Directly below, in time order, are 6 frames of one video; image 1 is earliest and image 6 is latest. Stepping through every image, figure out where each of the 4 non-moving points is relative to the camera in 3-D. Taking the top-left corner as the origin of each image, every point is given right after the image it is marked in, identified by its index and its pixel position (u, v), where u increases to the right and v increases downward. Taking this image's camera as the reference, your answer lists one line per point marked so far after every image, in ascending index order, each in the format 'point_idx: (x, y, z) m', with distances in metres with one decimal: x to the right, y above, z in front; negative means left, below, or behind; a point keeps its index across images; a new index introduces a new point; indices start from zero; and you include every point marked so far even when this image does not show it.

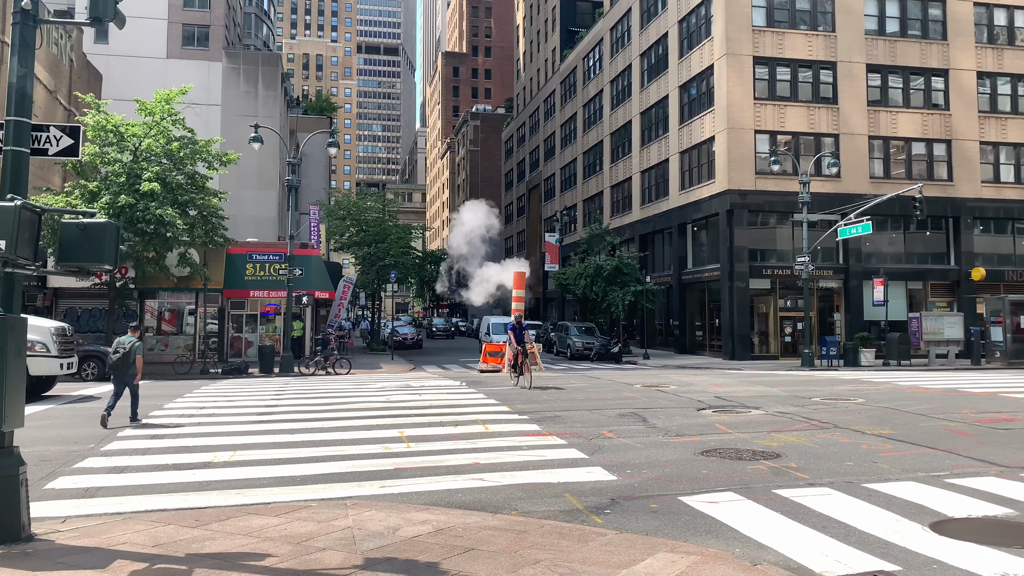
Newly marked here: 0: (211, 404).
0: (-5.0, -1.9, +13.5) m
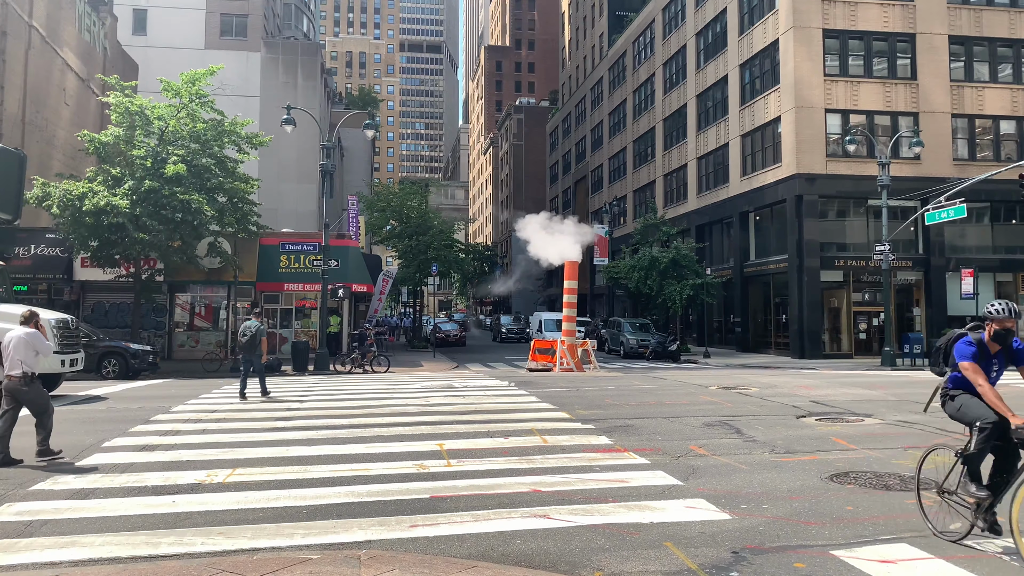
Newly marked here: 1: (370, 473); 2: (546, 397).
0: (-4.1, -1.7, +11.9) m
1: (-1.2, -1.6, +6.8) m
2: (+0.5, -1.6, +11.9) m
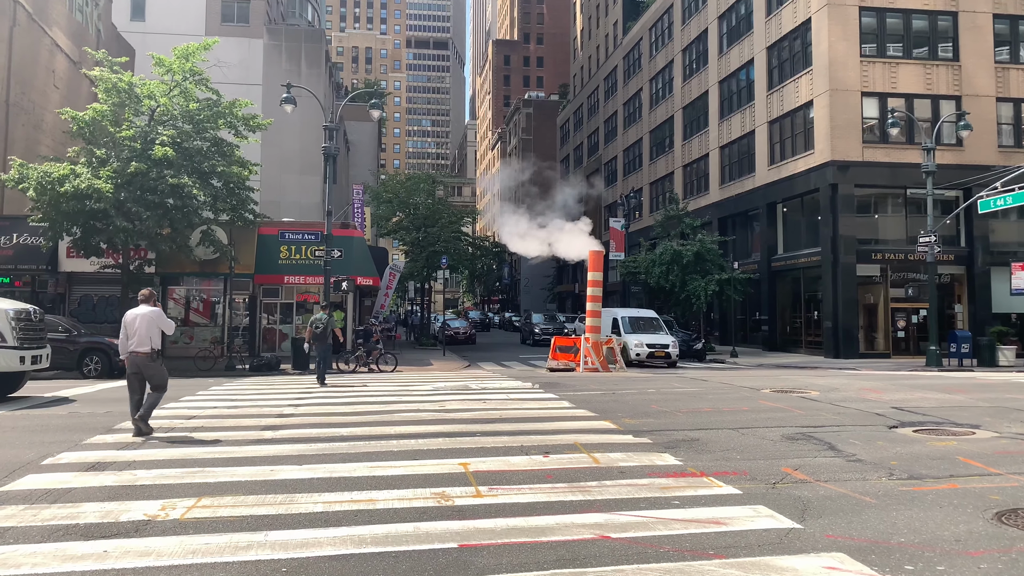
0: (-3.8, -1.5, +10.3) m
1: (-0.9, -1.4, +5.2) m
2: (+0.9, -1.4, +10.3) m
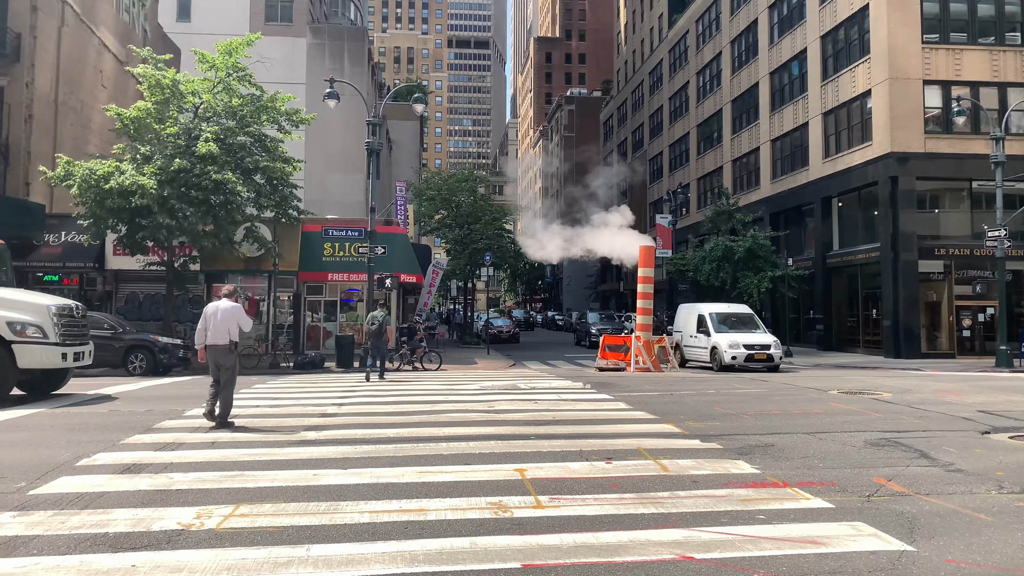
0: (-3.1, -1.5, +10.0) m
1: (-0.5, -1.3, +4.7) m
2: (+1.5, -1.4, +9.7) m
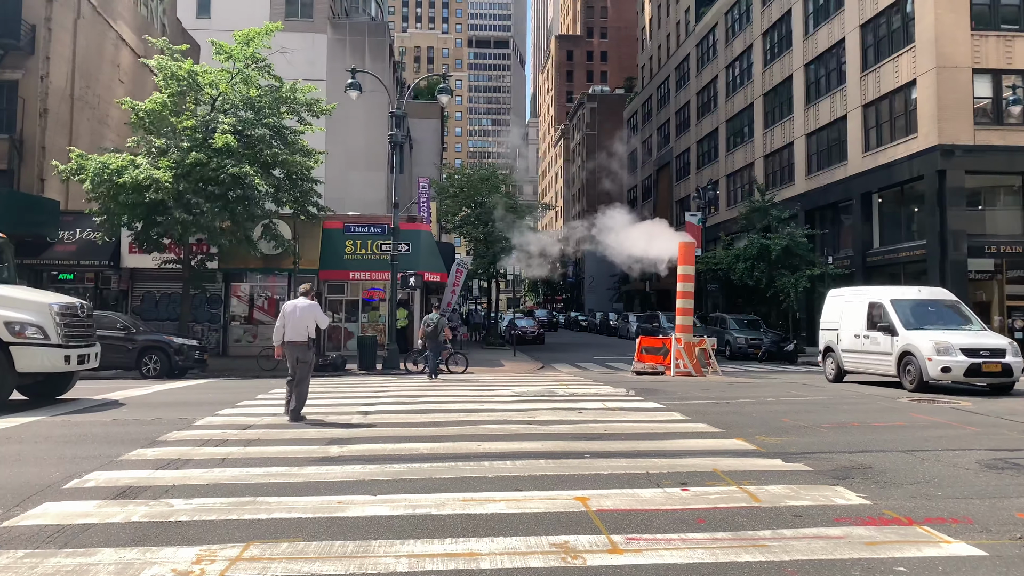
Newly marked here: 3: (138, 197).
0: (-2.7, -1.4, +9.1) m
1: (-0.1, -1.3, +3.8) m
2: (+2.0, -1.3, +8.7) m
3: (-8.0, +2.0, +17.3) m
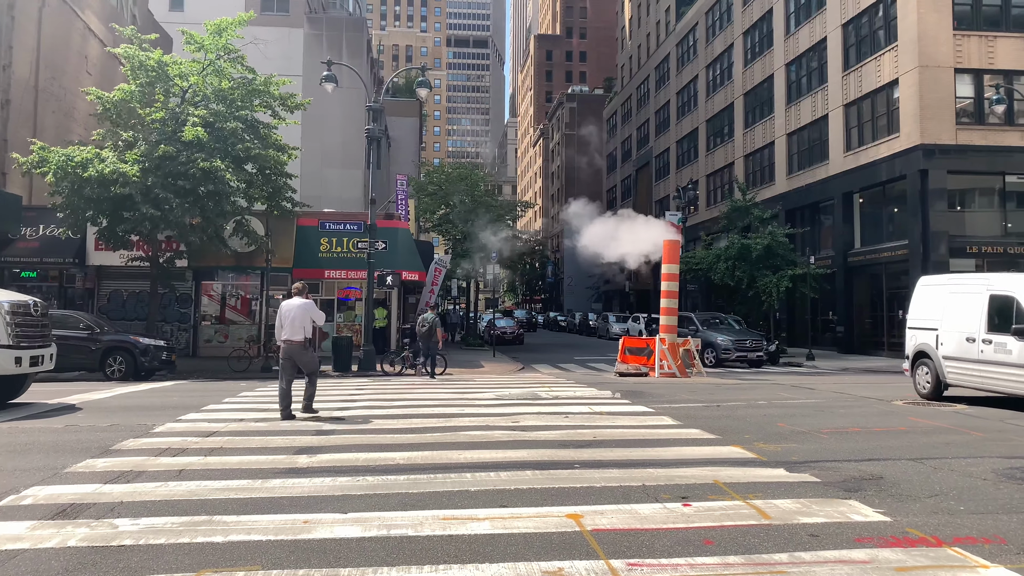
0: (-2.9, -1.4, +8.6) m
1: (-0.2, -1.3, +3.3) m
2: (+1.8, -1.3, +8.3) m
3: (-8.4, +2.0, +16.6) m
